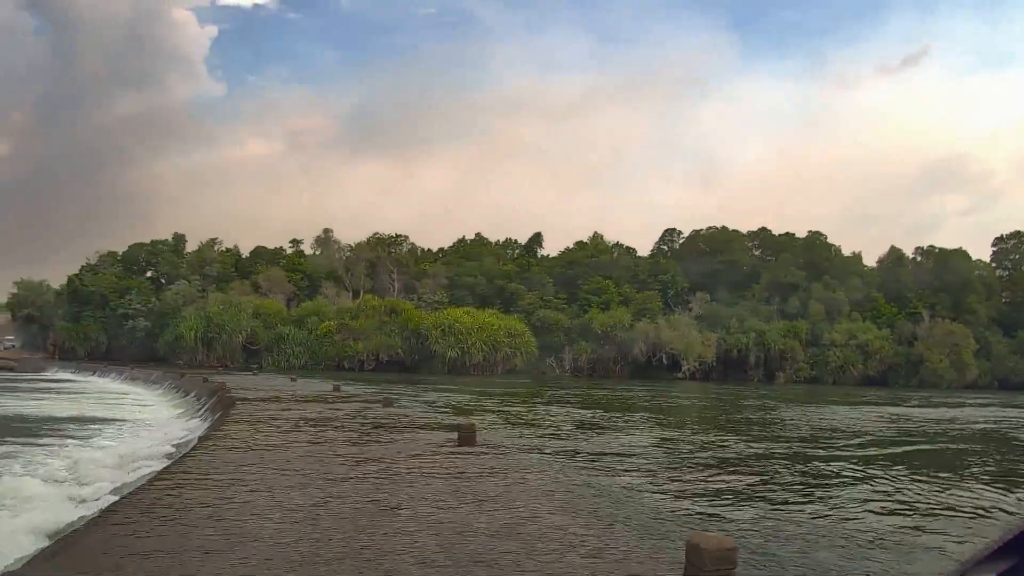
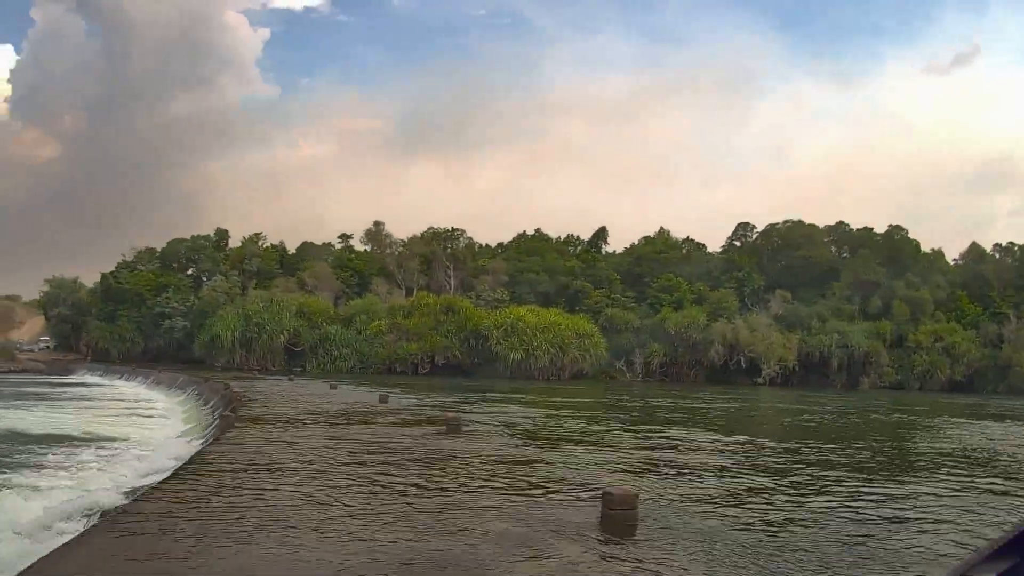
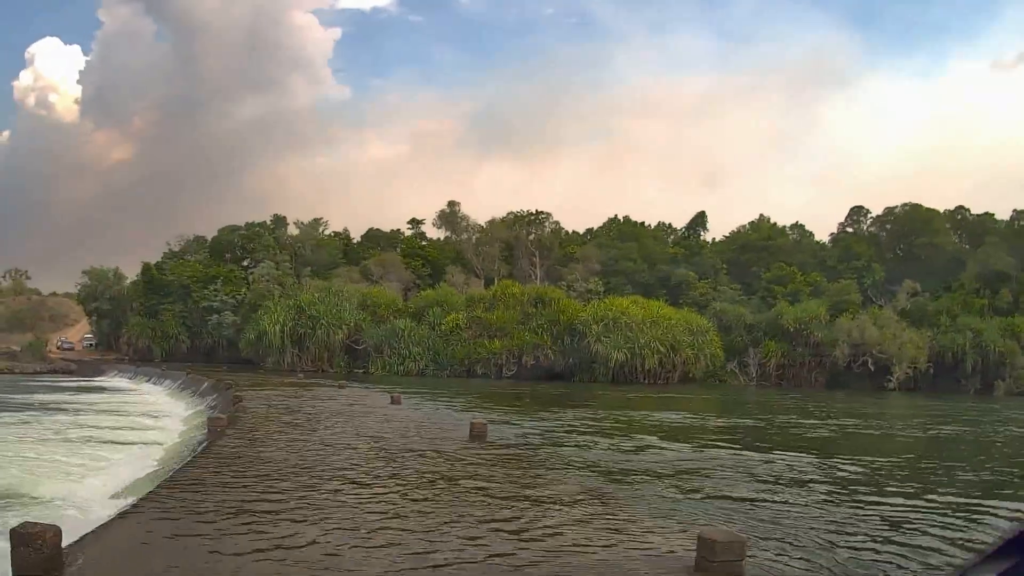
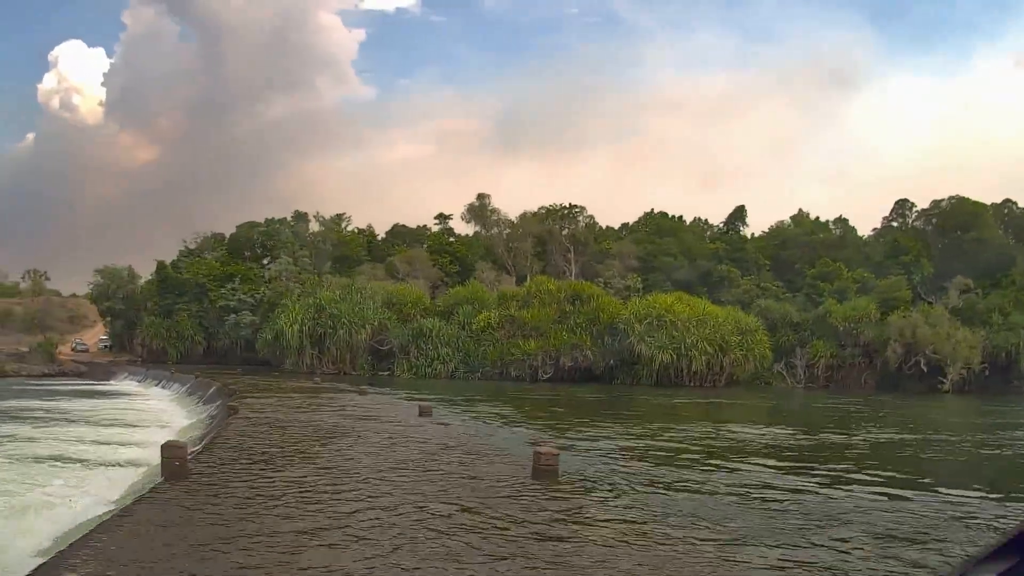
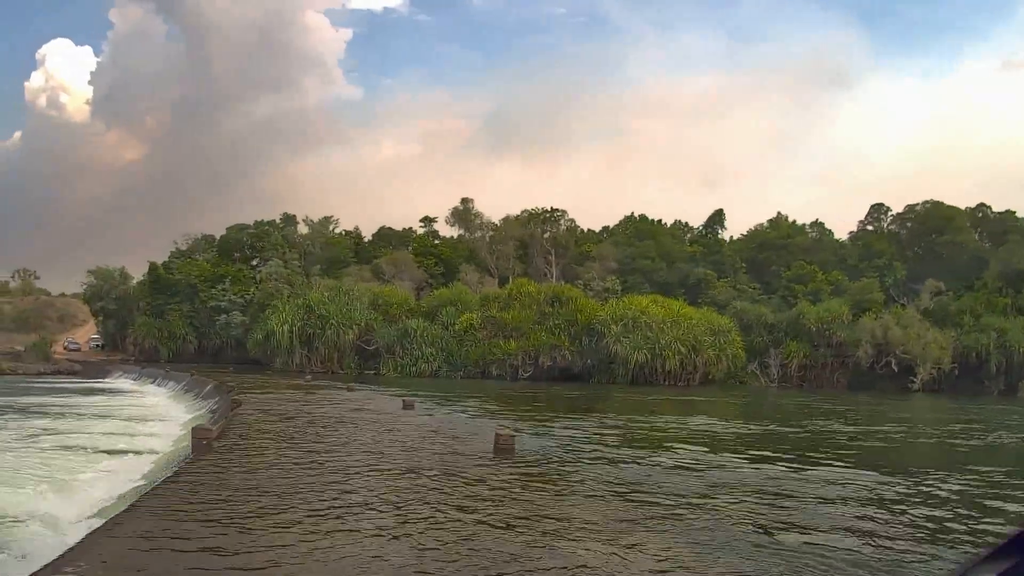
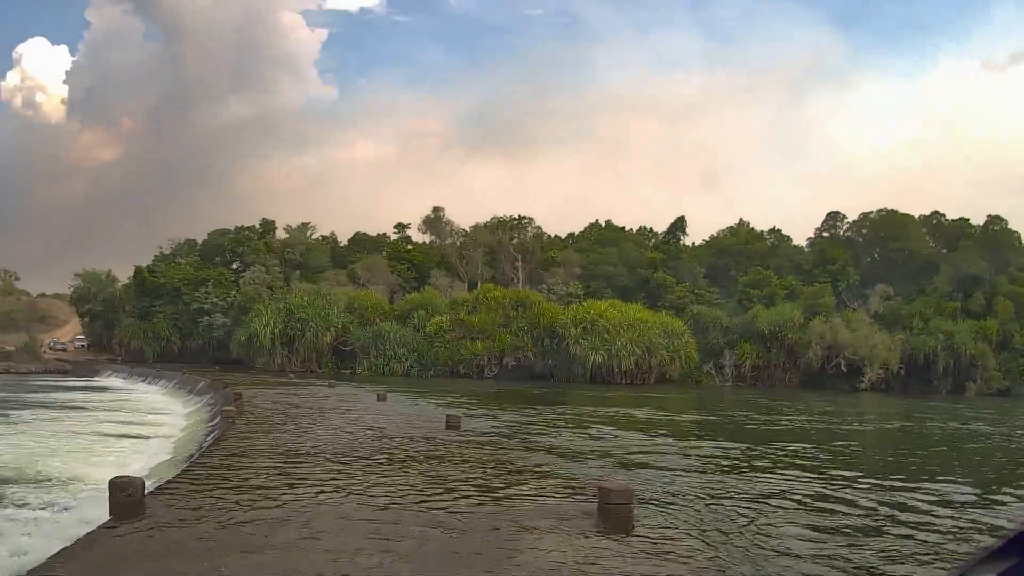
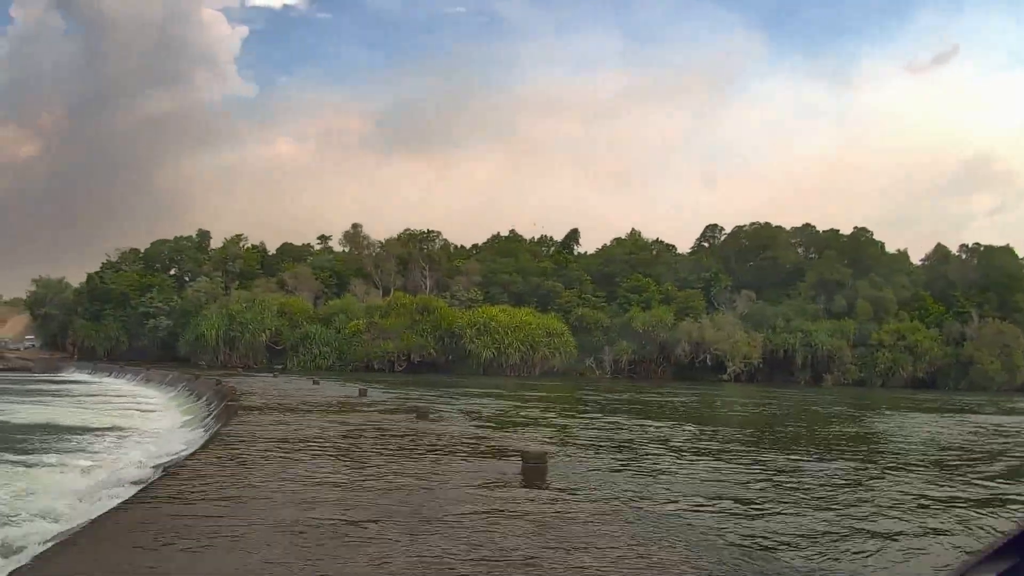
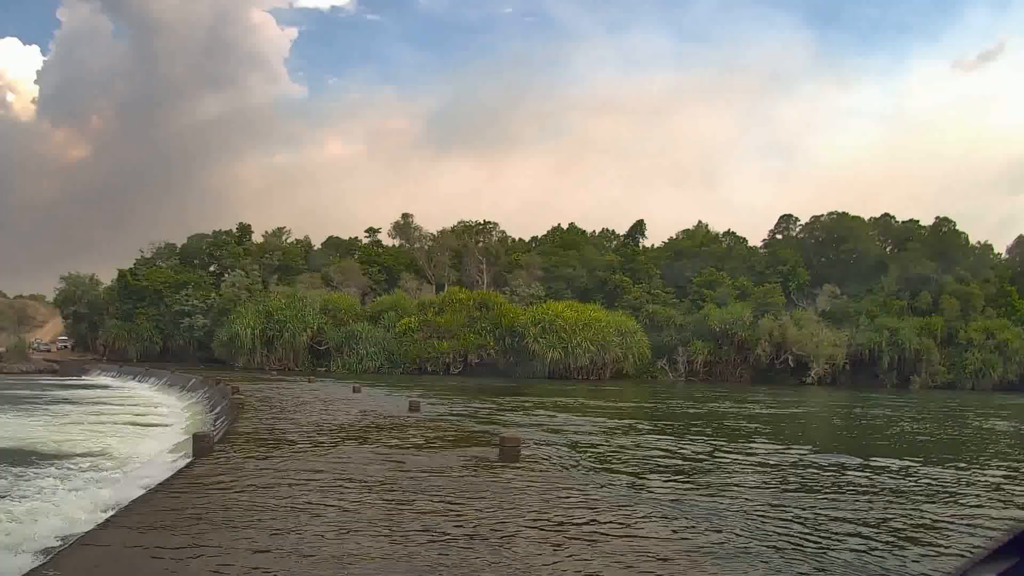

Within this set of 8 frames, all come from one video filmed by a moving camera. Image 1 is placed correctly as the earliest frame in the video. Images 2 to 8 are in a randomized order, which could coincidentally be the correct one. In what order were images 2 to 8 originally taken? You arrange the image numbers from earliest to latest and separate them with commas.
7, 2, 8, 6, 3, 5, 4
